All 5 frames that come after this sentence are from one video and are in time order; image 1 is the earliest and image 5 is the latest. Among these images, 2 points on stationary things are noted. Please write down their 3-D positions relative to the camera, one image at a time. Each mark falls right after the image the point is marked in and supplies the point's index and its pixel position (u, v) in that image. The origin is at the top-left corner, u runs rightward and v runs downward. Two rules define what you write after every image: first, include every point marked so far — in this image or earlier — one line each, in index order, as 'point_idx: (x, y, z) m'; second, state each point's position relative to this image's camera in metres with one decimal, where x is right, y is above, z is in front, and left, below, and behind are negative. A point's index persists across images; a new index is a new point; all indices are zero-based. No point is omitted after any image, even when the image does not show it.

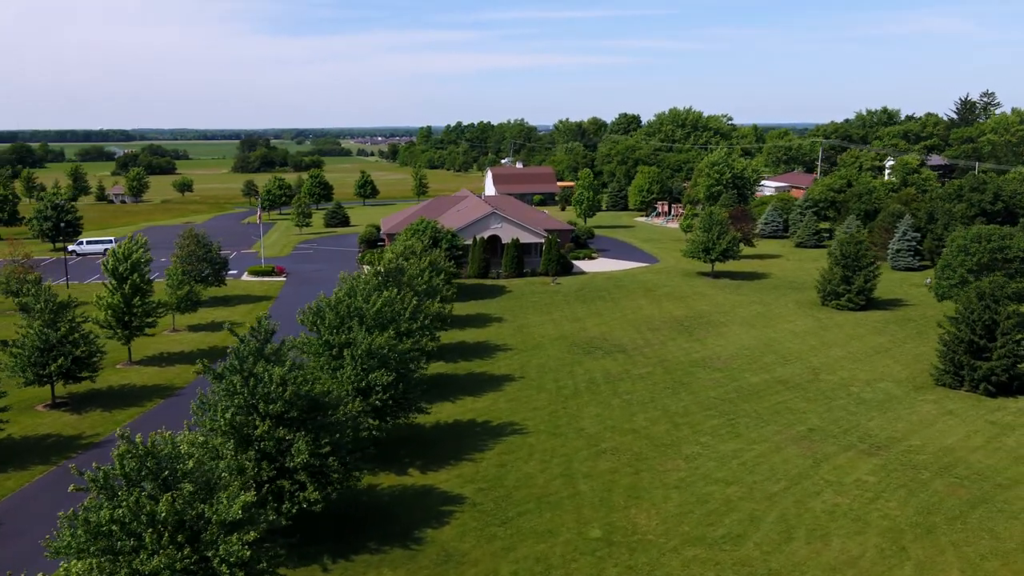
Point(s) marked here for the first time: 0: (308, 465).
0: (-4.3, -3.7, +19.6) m
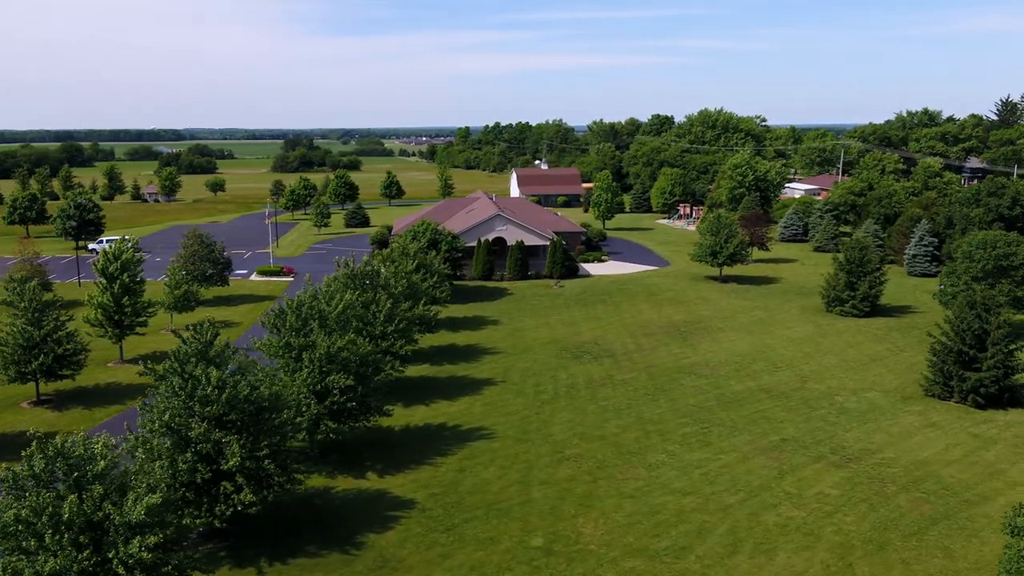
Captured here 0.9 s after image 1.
0: (-5.7, -3.8, +19.6) m
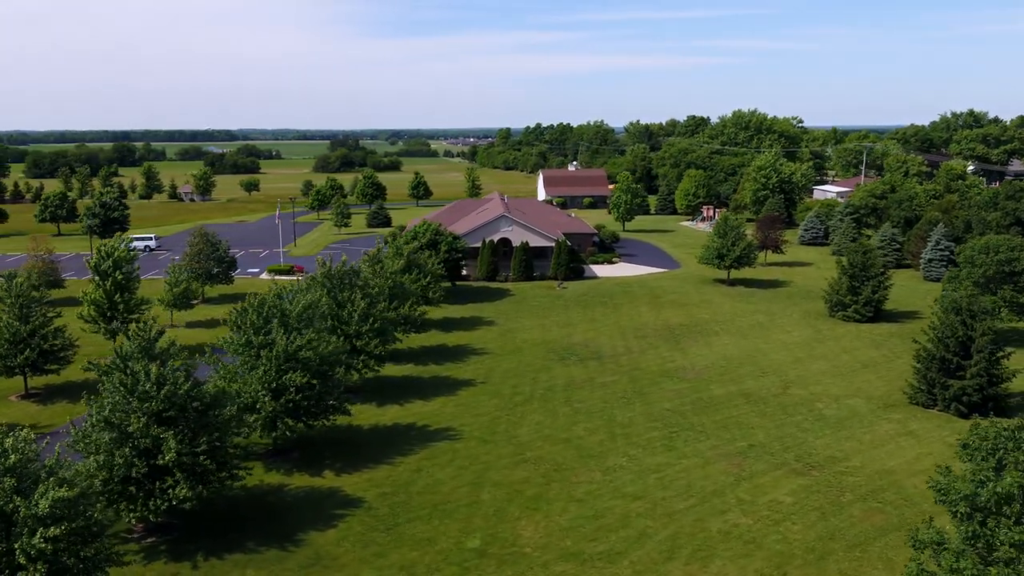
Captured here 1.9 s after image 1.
0: (-7.1, -3.8, +19.9) m
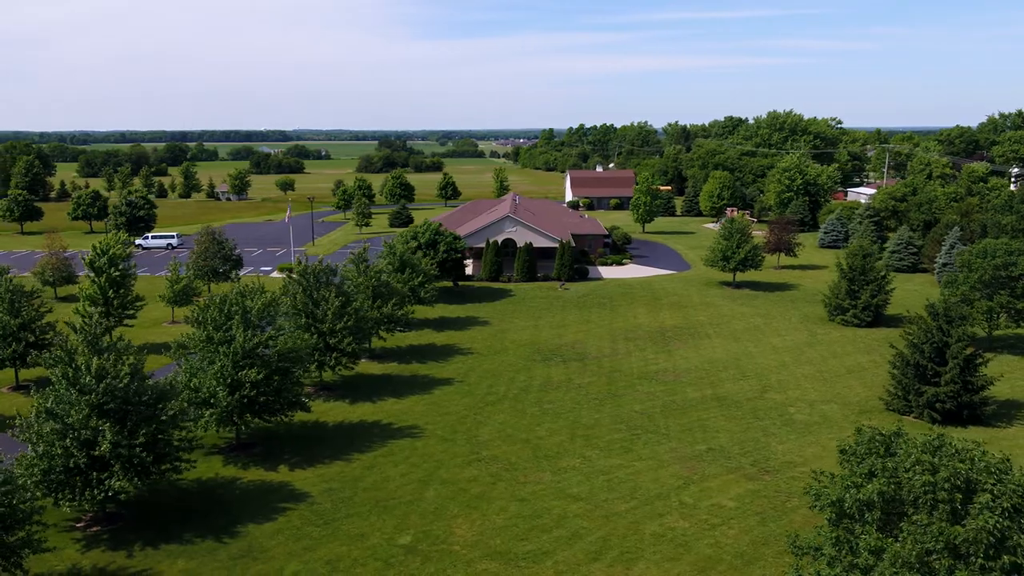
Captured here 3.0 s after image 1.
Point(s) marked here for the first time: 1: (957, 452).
0: (-8.7, -3.7, +20.5) m
1: (+6.2, -2.3, +13.0) m
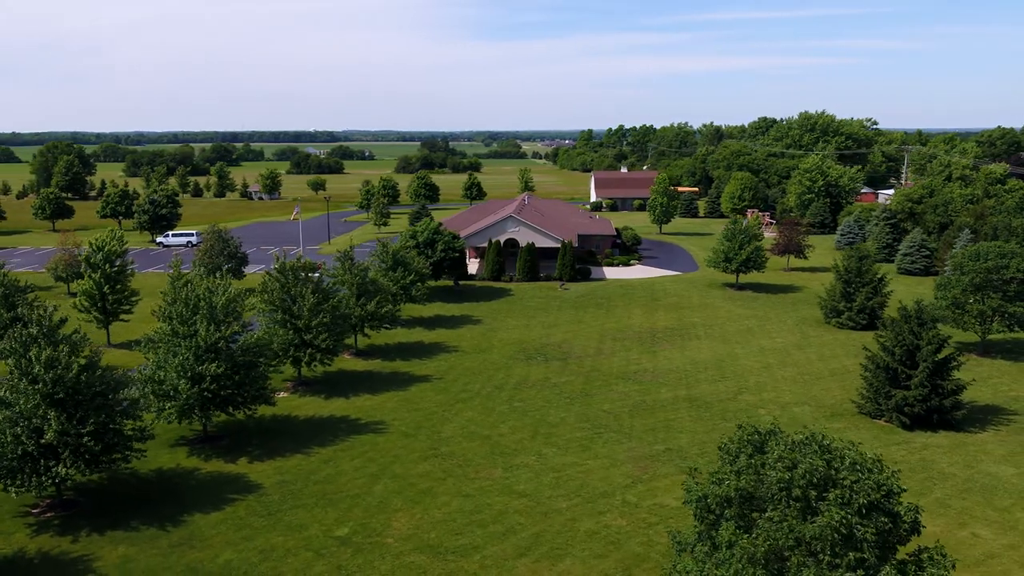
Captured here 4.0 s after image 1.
0: (-10.2, -3.5, +21.2) m
1: (+4.3, -2.2, +12.9) m
